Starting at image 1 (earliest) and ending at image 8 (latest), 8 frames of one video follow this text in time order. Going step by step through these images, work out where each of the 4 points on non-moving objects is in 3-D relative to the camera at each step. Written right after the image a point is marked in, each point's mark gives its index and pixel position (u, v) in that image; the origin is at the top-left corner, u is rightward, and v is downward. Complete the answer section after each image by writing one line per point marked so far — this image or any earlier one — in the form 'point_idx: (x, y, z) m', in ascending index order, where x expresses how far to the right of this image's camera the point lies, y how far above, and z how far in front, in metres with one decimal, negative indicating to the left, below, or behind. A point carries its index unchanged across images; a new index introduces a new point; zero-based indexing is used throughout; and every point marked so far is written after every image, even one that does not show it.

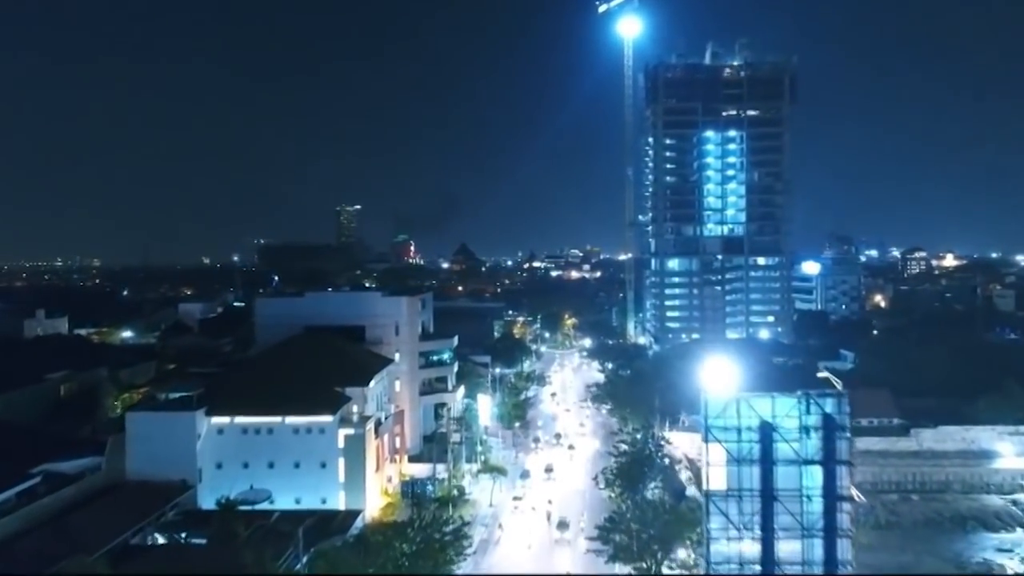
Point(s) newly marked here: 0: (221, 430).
0: (-6.8, -3.3, +19.9) m
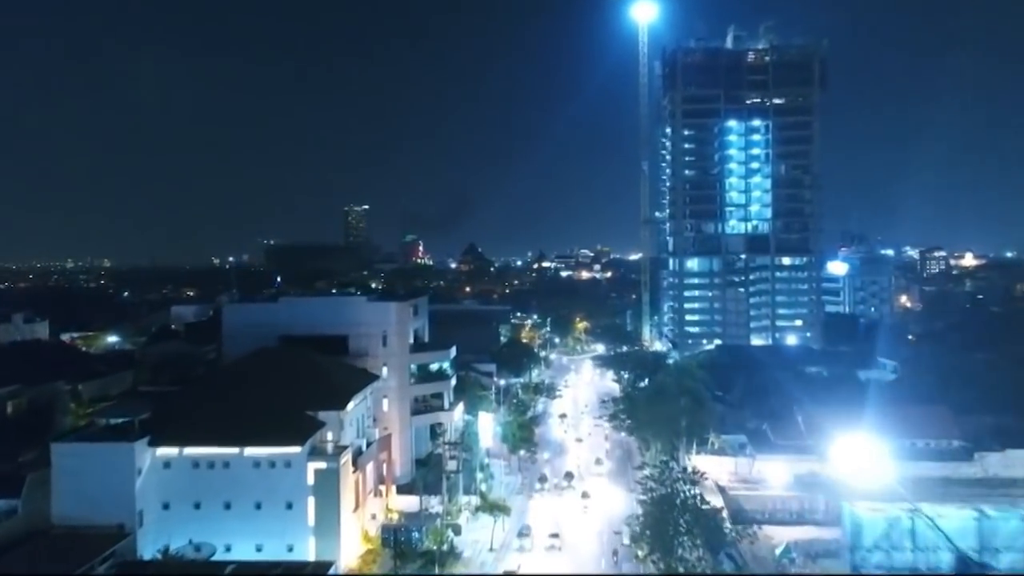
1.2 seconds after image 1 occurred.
0: (-6.7, -3.4, +16.7) m
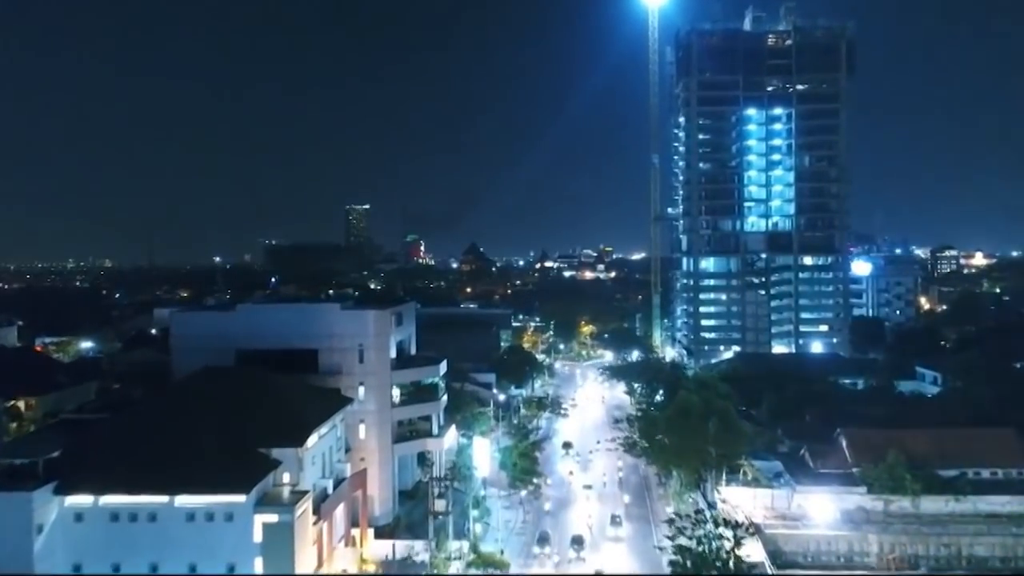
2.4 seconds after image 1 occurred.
0: (-6.7, -3.5, +13.3) m
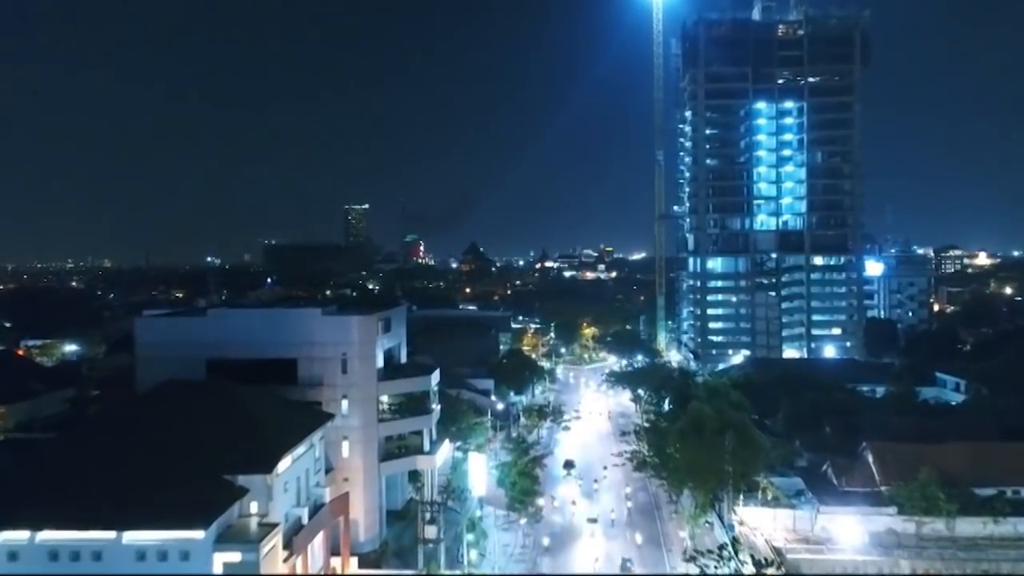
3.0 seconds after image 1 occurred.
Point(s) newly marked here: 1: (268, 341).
0: (-6.8, -3.6, +11.6) m
1: (-4.9, -1.1, +17.3) m
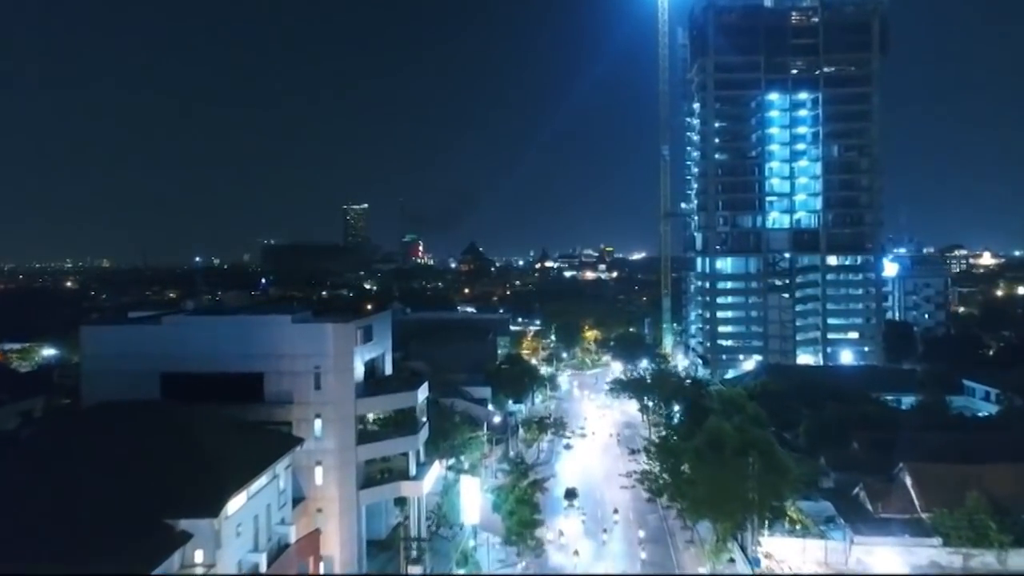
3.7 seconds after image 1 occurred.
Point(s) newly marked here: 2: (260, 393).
0: (-6.8, -3.7, +9.5) m
1: (-5.0, -1.1, +15.2) m
2: (-4.4, -1.8, +15.1) m
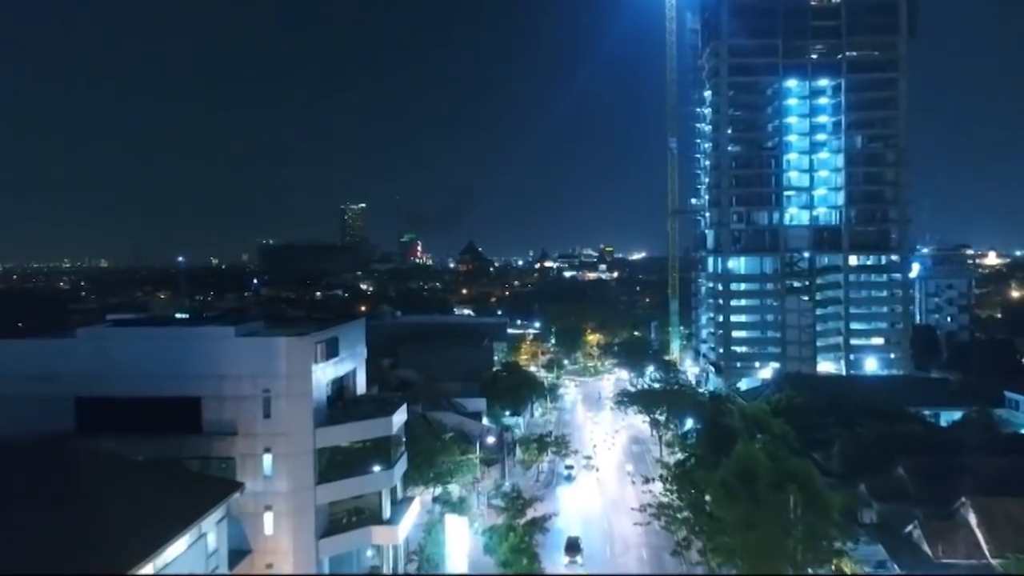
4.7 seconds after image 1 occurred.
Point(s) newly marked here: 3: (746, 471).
0: (-6.9, -3.8, +6.8) m
1: (-5.1, -1.2, +12.4) m
2: (-4.5, -1.9, +12.4) m
3: (+4.2, -3.3, +15.4) m
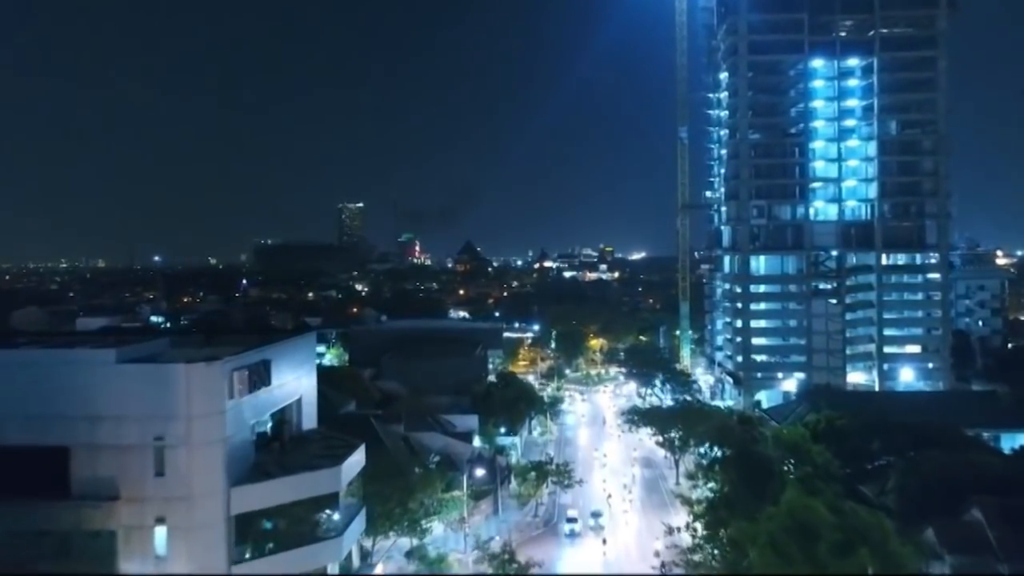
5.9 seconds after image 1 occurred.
0: (-7.0, -3.8, +3.4) m
1: (-5.2, -1.3, +9.0) m
2: (-4.7, -2.0, +9.0) m
3: (+4.1, -3.4, +12.1) m
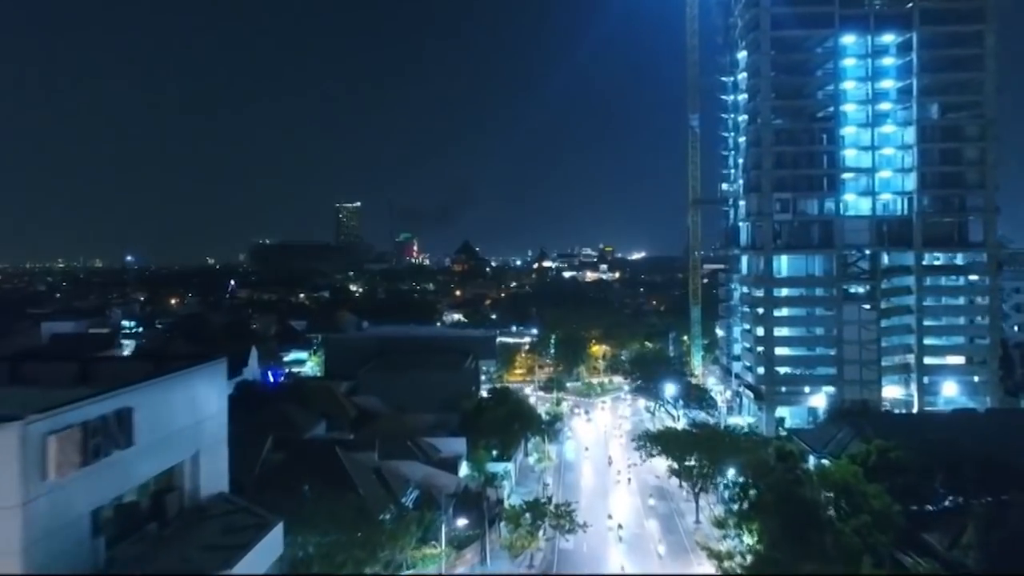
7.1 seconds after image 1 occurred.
0: (-7.2, -4.0, 0.0) m
1: (-5.4, -1.4, +5.7) m
2: (-4.9, -2.1, +5.6) m
3: (+3.9, -3.5, +8.7) m
